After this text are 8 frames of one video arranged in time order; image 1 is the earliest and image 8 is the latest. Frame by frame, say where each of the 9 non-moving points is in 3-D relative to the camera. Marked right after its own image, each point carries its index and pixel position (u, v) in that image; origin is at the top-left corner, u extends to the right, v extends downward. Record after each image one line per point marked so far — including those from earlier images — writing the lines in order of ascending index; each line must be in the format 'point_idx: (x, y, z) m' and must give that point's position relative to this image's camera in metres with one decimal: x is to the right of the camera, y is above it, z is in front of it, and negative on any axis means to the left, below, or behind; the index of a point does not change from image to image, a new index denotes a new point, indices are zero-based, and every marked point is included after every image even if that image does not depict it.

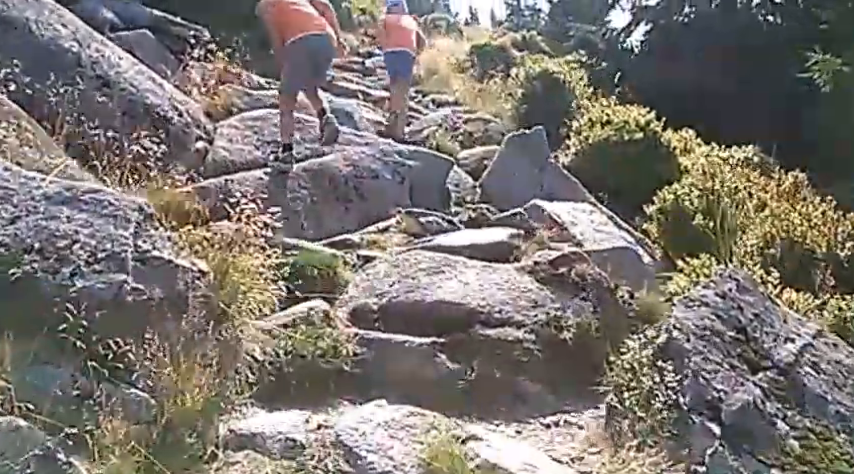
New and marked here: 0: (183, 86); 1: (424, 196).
0: (-2.5, +1.5, +8.0) m
1: (0.0, +0.3, +6.8) m
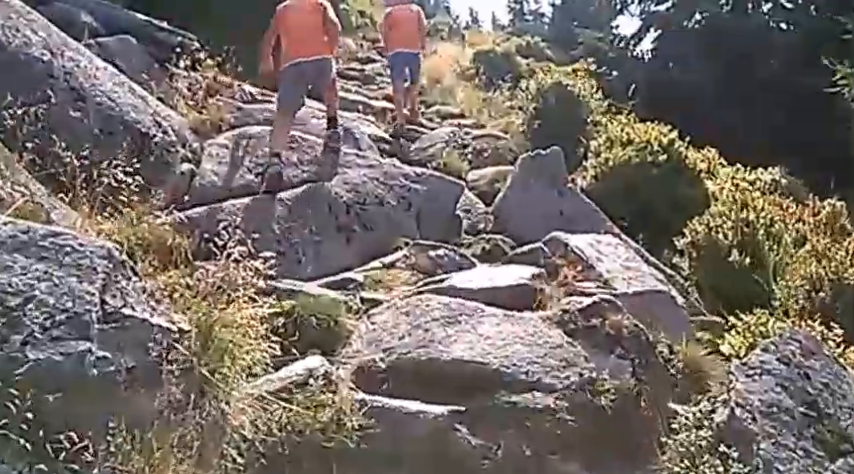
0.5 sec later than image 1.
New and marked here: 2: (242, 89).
0: (-2.4, +1.3, +7.4) m
1: (0.0, +0.1, +6.2) m
2: (-2.0, +1.5, +8.3) m
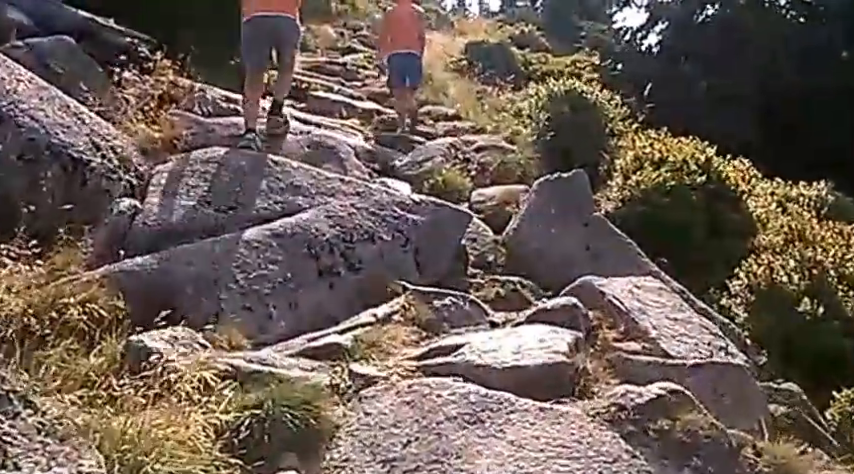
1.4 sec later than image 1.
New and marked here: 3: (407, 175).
0: (-2.5, +1.0, +6.3) m
1: (0.0, -0.2, +5.2) m
2: (-2.0, +1.3, +7.1) m
3: (-0.2, +0.6, +7.3) m
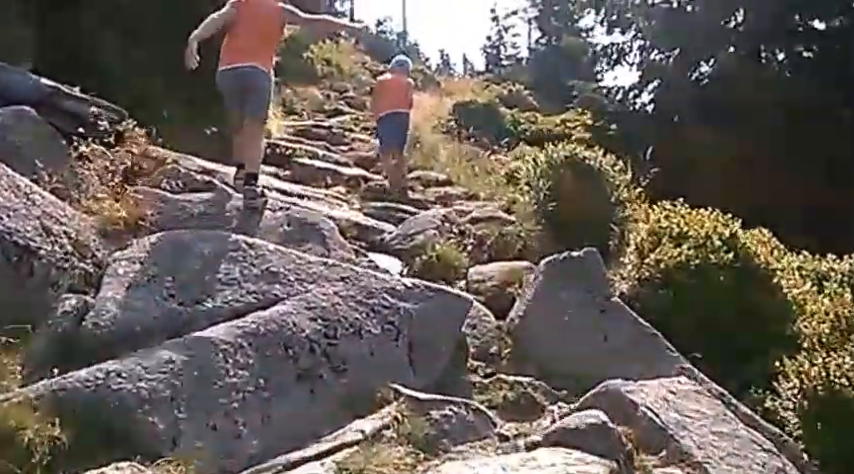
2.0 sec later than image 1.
0: (-2.5, +0.4, +5.7) m
1: (0.0, -0.7, +4.5) m
2: (-2.1, +0.6, +6.6) m
3: (-0.3, -0.1, +6.7) m
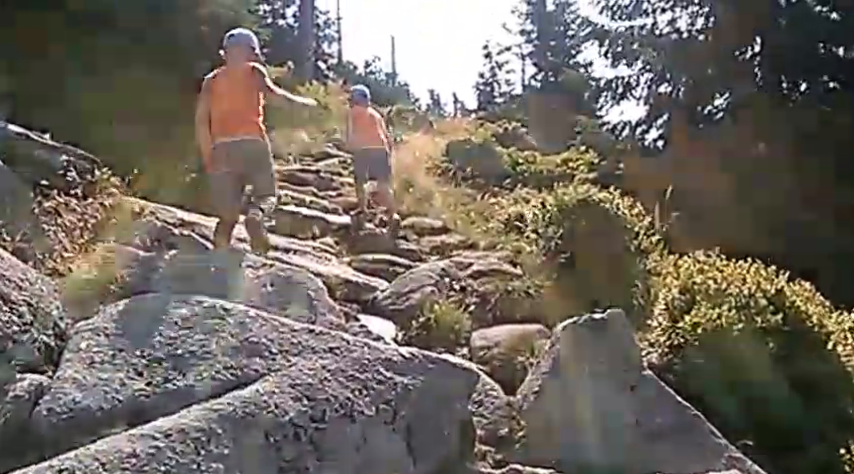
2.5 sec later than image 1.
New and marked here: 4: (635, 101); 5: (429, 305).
0: (-2.5, 0.0, +5.2) m
1: (0.0, -1.0, +4.0) m
2: (-2.1, +0.1, +6.1) m
3: (-0.3, -0.6, +6.2) m
4: (+4.6, +3.1, +18.4) m
5: (0.0, -0.5, +6.0) m
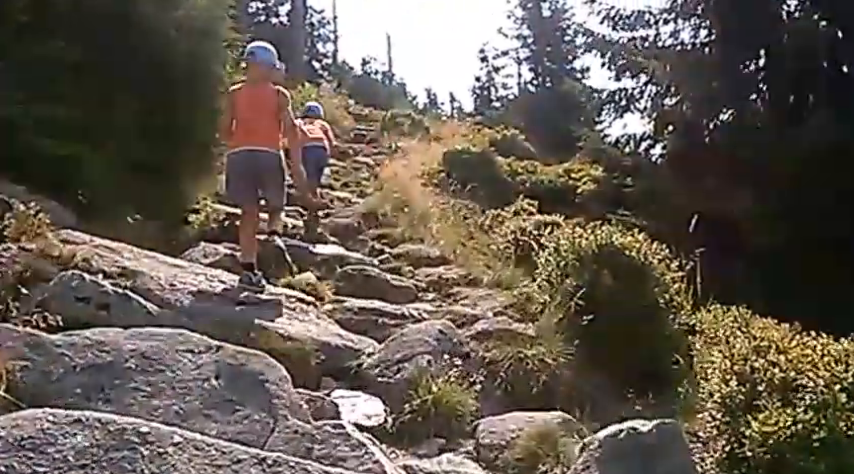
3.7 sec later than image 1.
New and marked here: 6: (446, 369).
0: (-2.6, -0.4, +3.9) m
1: (0.0, -1.4, +2.8) m
2: (-2.1, -0.2, +4.8) m
3: (-0.3, -0.9, +5.0) m
4: (+4.5, +2.7, +17.2) m
5: (0.0, -0.9, +4.8) m
6: (+0.1, -0.8, +5.1) m
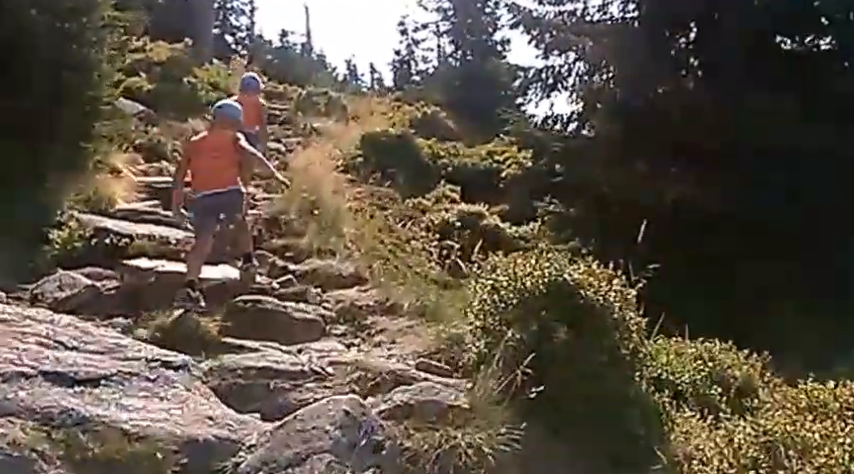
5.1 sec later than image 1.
0: (-2.9, -0.8, +2.3) m
1: (-0.2, -1.8, +1.5) m
2: (-2.6, -0.6, +3.3) m
3: (-0.8, -1.2, +3.6) m
4: (+2.8, +2.9, +16.1) m
5: (-0.5, -1.2, +3.4) m
6: (-0.4, -1.1, +3.7) m
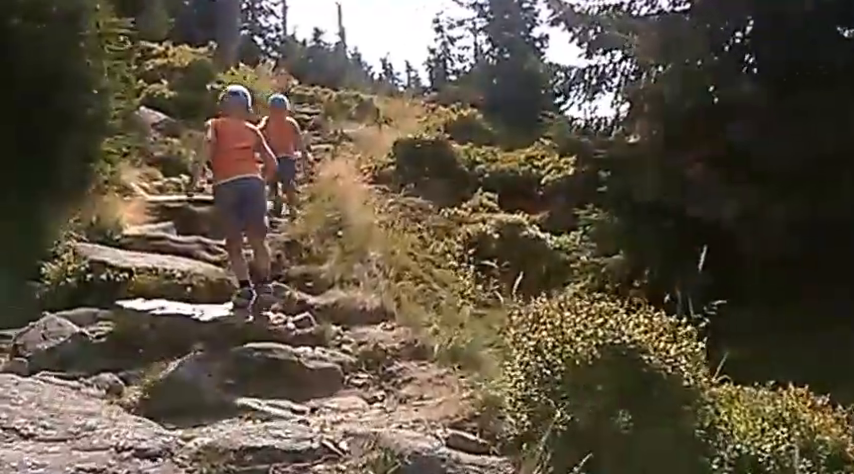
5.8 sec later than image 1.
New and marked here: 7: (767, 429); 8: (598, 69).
0: (-2.9, -1.1, +1.6) m
1: (-0.3, -2.1, +0.6) m
2: (-2.5, -0.9, +2.5) m
3: (-0.7, -1.6, +2.8) m
4: (+3.4, +2.7, +15.0) m
5: (-0.4, -1.5, +2.5) m
6: (-0.3, -1.4, +2.8) m
7: (+2.2, -1.2, +5.1) m
8: (+3.2, +3.2, +15.1) m
